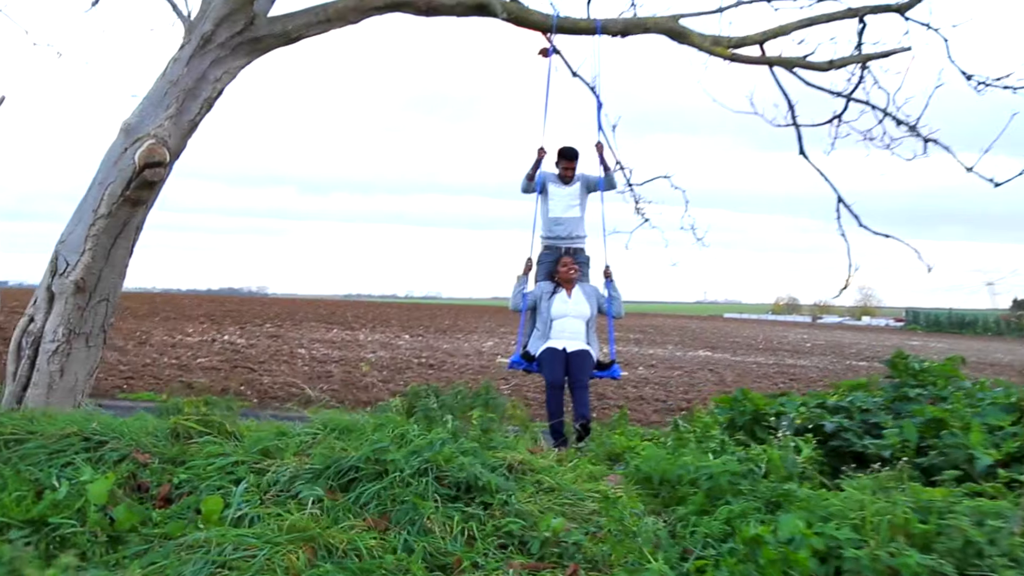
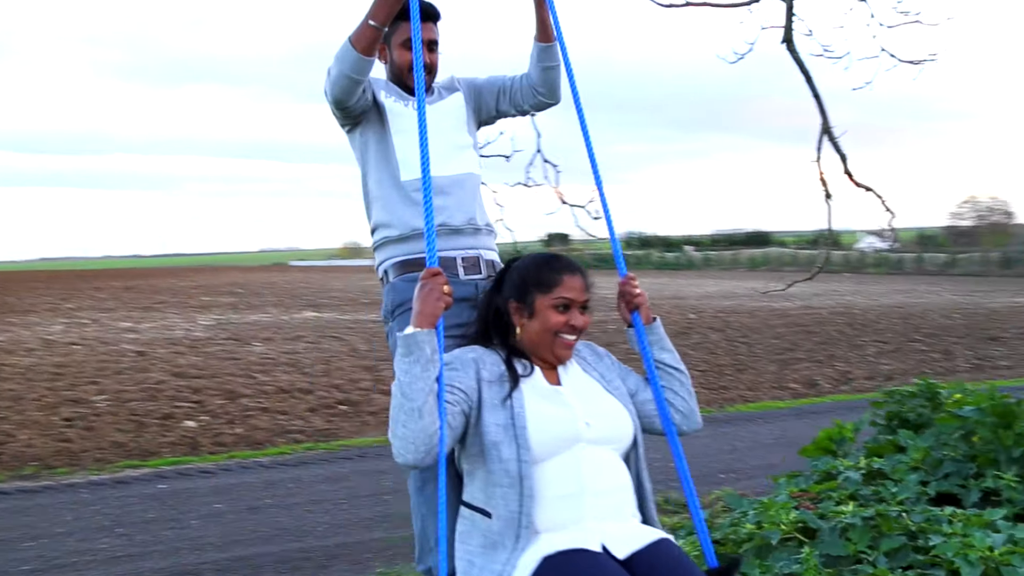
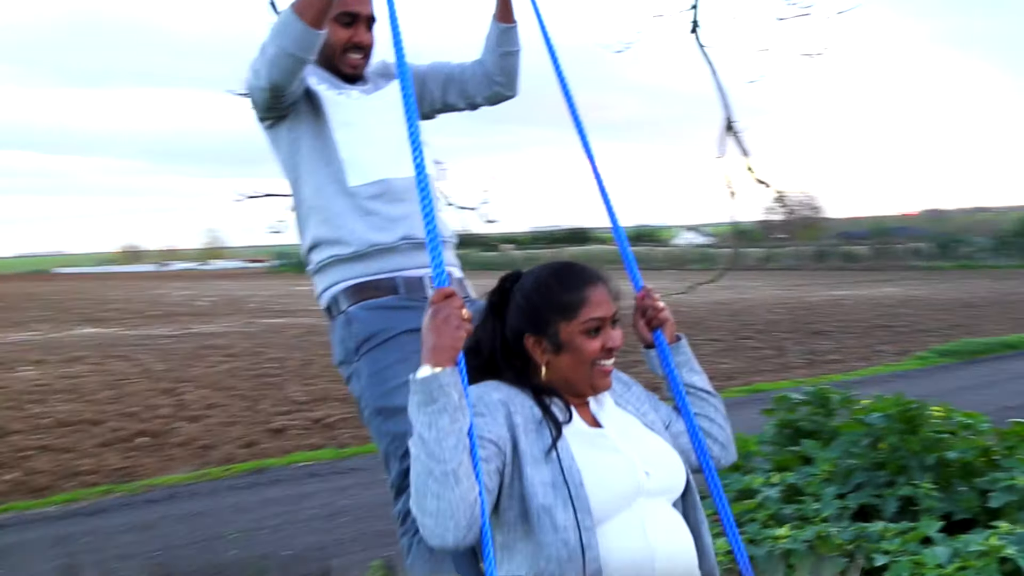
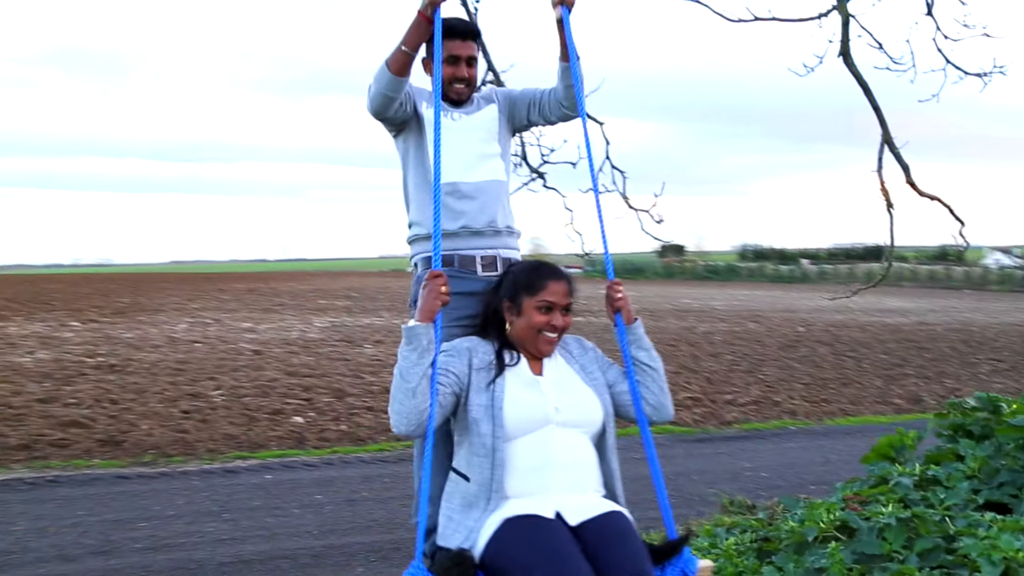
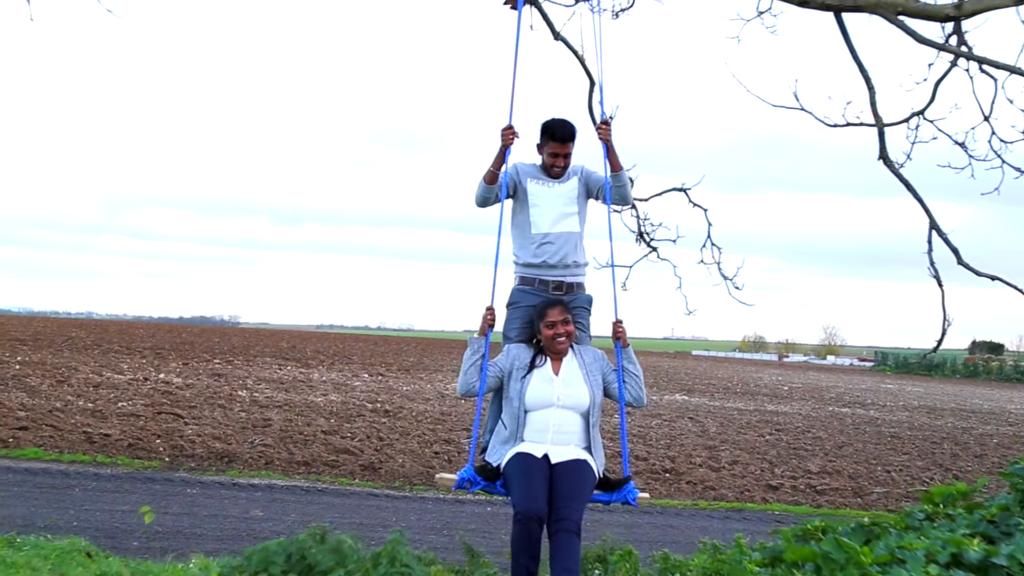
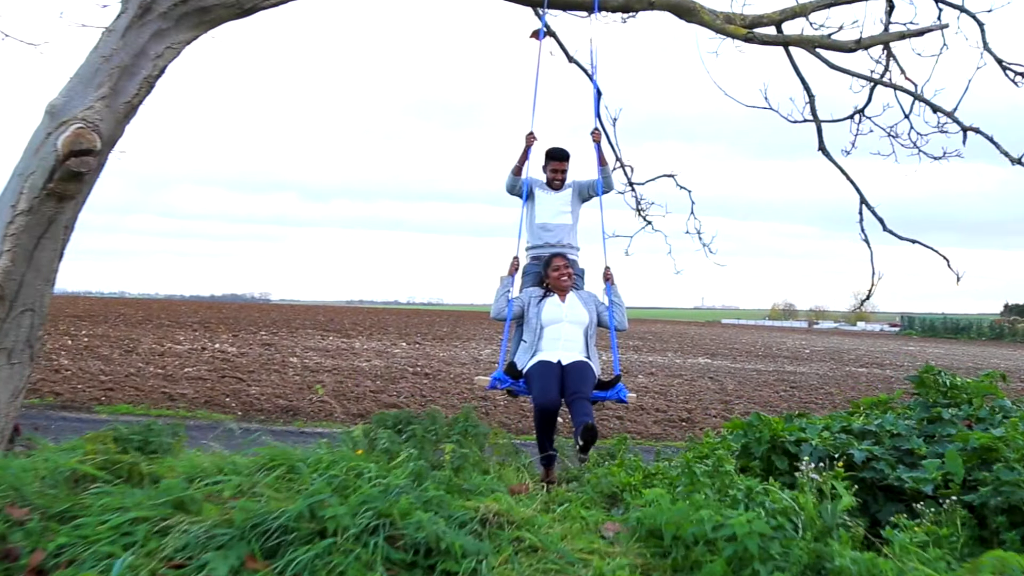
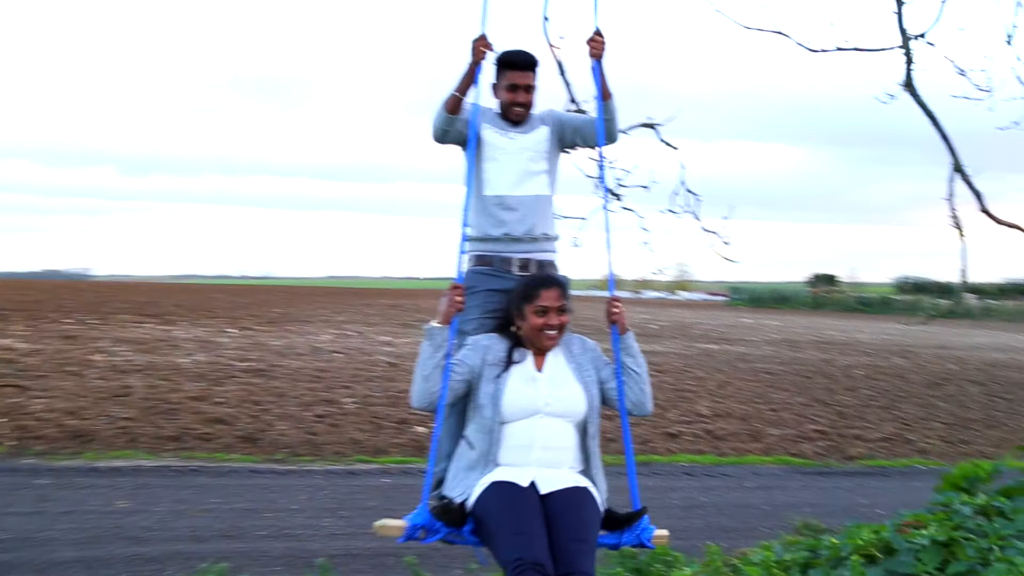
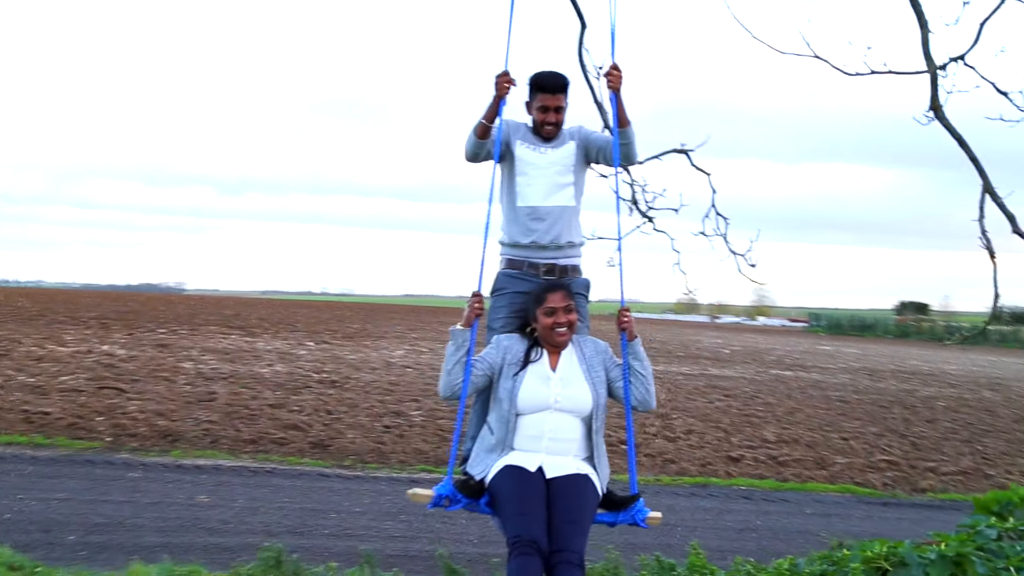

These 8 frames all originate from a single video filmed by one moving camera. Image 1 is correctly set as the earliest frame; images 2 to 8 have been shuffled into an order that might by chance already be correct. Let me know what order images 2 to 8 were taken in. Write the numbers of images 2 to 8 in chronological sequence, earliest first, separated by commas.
6, 5, 8, 7, 4, 2, 3
